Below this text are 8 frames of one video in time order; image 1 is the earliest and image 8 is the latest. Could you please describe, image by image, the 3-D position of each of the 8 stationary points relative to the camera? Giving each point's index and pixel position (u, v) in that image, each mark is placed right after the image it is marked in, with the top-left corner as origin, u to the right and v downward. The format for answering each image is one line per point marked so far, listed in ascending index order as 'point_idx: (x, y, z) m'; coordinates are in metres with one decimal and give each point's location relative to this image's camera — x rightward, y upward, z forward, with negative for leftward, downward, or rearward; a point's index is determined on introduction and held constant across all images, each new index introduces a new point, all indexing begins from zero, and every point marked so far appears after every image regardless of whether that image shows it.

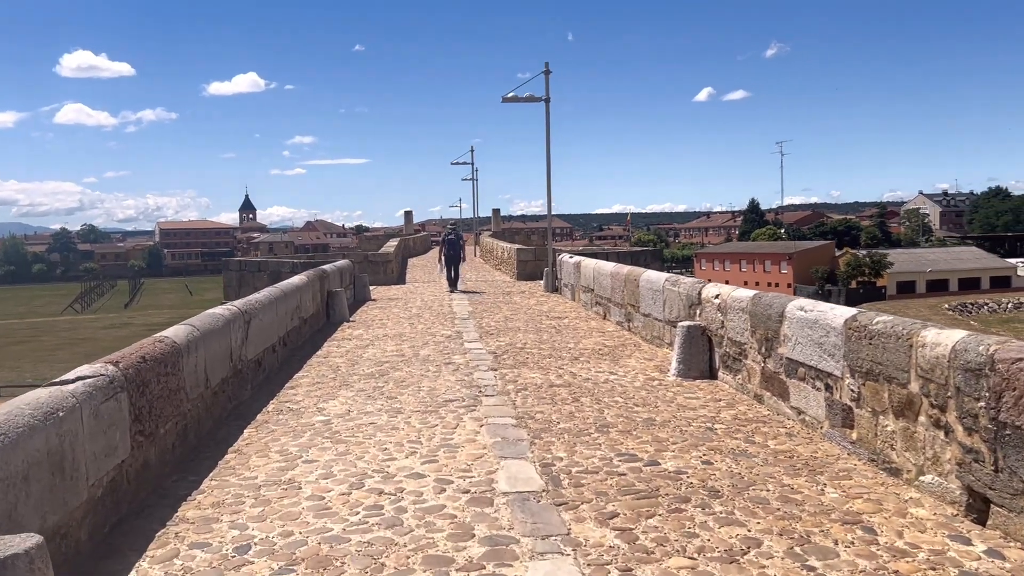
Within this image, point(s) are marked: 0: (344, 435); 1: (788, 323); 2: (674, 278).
0: (-1.0, -0.9, +5.2) m
1: (+1.7, -0.2, +5.4) m
2: (+1.5, +0.1, +8.1) m
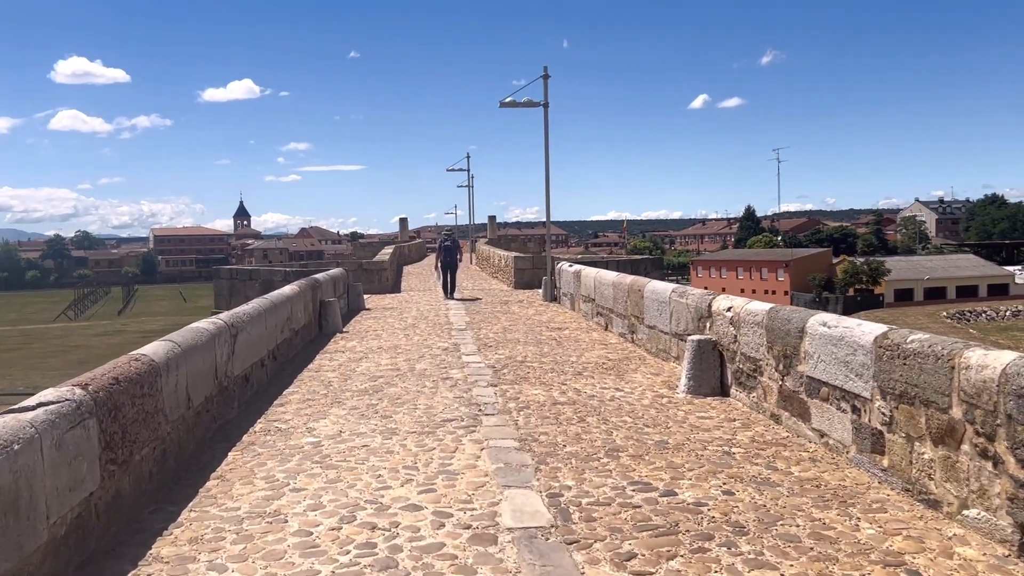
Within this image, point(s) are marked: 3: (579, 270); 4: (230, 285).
0: (-1.0, -0.9, +4.9) m
1: (+1.7, -0.3, +5.1) m
2: (+1.5, 0.0, +7.8) m
3: (+1.0, +0.3, +12.7) m
4: (-5.0, +0.1, +15.7) m
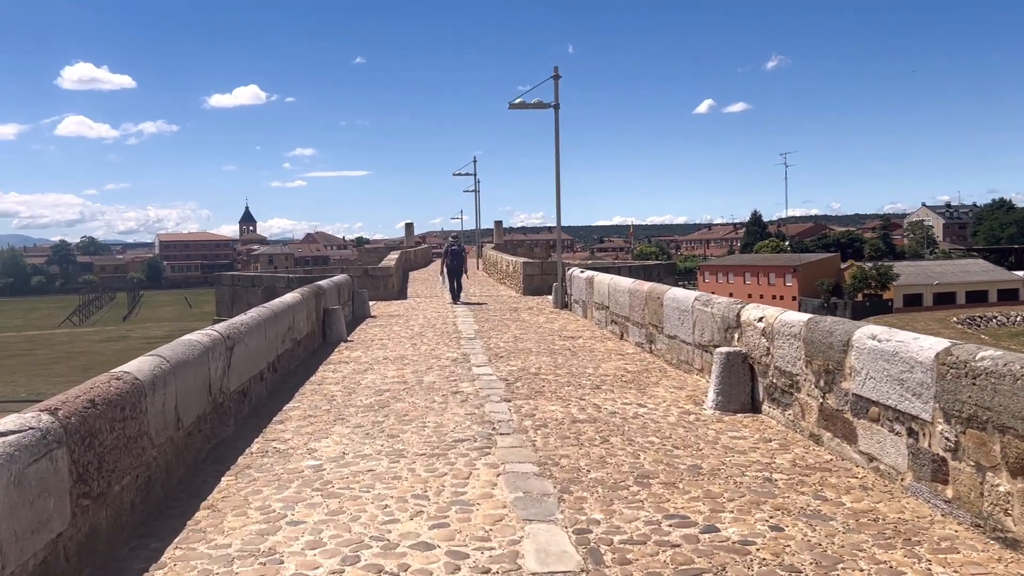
0: (-0.9, -1.0, +4.5) m
1: (+1.8, -0.4, +4.7) m
2: (+1.6, -0.1, +7.3) m
3: (+1.1, +0.2, +12.3) m
4: (-4.8, -0.1, +15.3) m
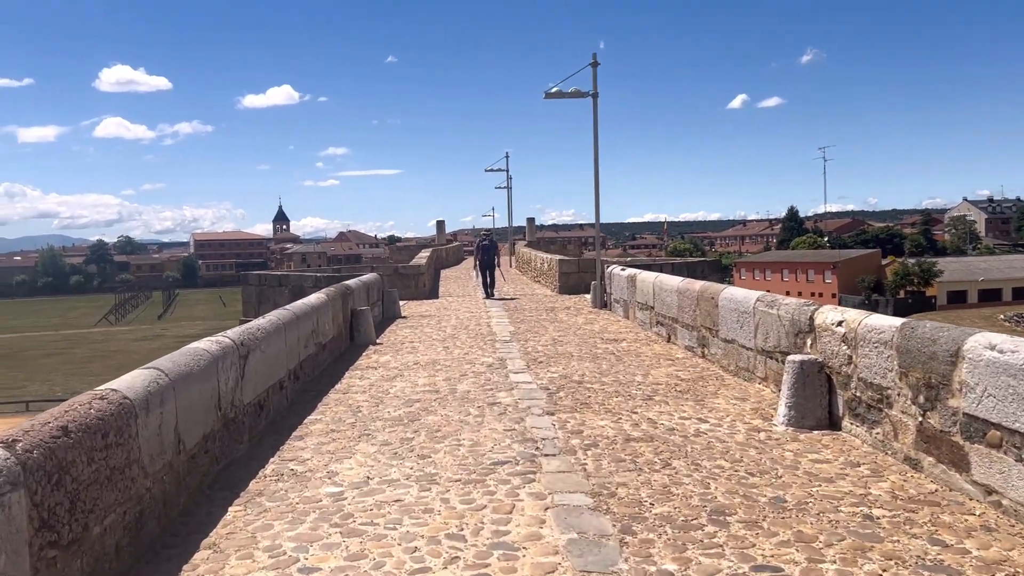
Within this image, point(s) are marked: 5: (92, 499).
0: (-0.7, -1.0, +3.8) m
1: (+2.0, -0.4, +3.9) m
2: (+1.9, -0.1, +6.6) m
3: (+1.6, +0.2, +11.6) m
4: (-4.2, -0.1, +14.8) m
5: (-1.5, -0.7, +3.1) m
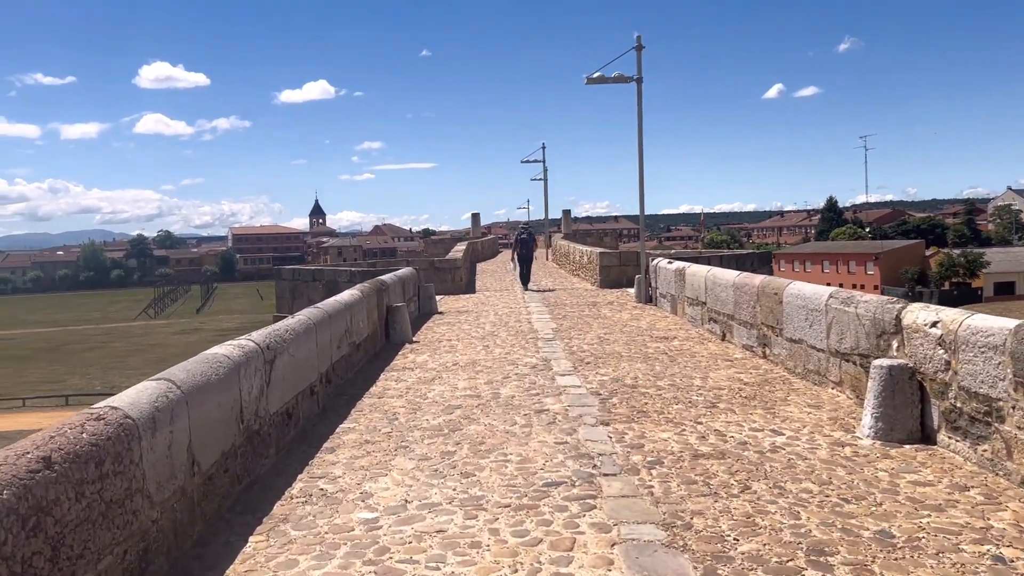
0: (-0.4, -1.0, +3.3) m
1: (+2.2, -0.3, +3.3) m
2: (+2.2, 0.0, +6.0) m
3: (+2.1, +0.2, +11.0) m
4: (-3.6, 0.0, +14.5) m
5: (-1.3, -0.7, +2.6) m
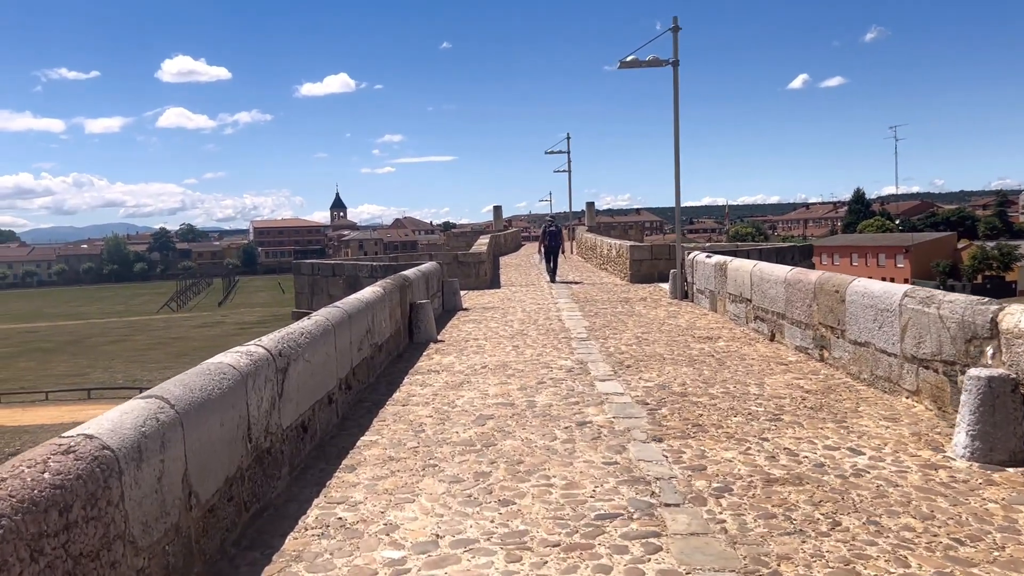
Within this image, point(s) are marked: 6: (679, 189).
0: (-0.3, -1.0, +2.8) m
1: (+2.4, -0.4, +2.7) m
2: (+2.5, 0.0, +5.4) m
3: (+2.5, +0.3, +10.3) m
4: (-3.2, +0.1, +14.0) m
5: (-1.1, -0.8, +2.1) m
6: (+2.3, +1.4, +12.2) m
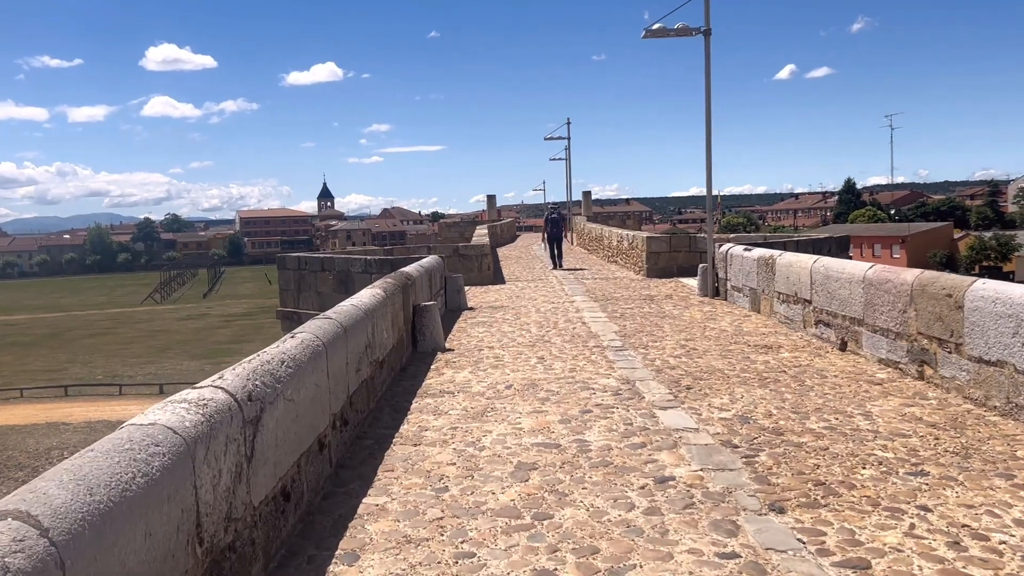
0: (0.0, -1.1, +1.4) m
1: (+2.7, -0.4, +1.4) m
2: (+2.7, -0.1, +4.1) m
3: (+2.6, +0.3, +9.0) m
4: (-3.0, +0.2, +12.6) m
5: (-0.8, -0.8, +0.8) m
6: (+2.4, +1.4, +10.9) m
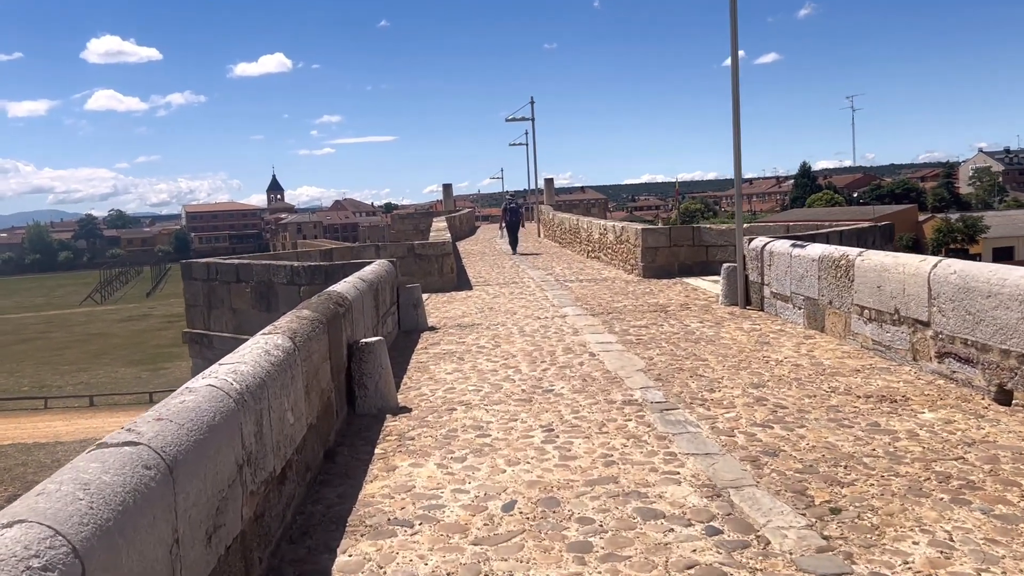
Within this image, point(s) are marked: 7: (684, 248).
0: (+0.2, -1.3, -1.1) m
1: (+2.9, -0.6, -1.0) m
2: (+2.8, -0.2, +1.6) m
3: (+2.5, +0.2, +6.6) m
4: (-3.4, 0.0, +9.9) m
5: (-0.6, -1.1, -1.8) m
6: (+2.1, +1.3, +8.4) m
7: (+2.3, +0.5, +11.7) m
